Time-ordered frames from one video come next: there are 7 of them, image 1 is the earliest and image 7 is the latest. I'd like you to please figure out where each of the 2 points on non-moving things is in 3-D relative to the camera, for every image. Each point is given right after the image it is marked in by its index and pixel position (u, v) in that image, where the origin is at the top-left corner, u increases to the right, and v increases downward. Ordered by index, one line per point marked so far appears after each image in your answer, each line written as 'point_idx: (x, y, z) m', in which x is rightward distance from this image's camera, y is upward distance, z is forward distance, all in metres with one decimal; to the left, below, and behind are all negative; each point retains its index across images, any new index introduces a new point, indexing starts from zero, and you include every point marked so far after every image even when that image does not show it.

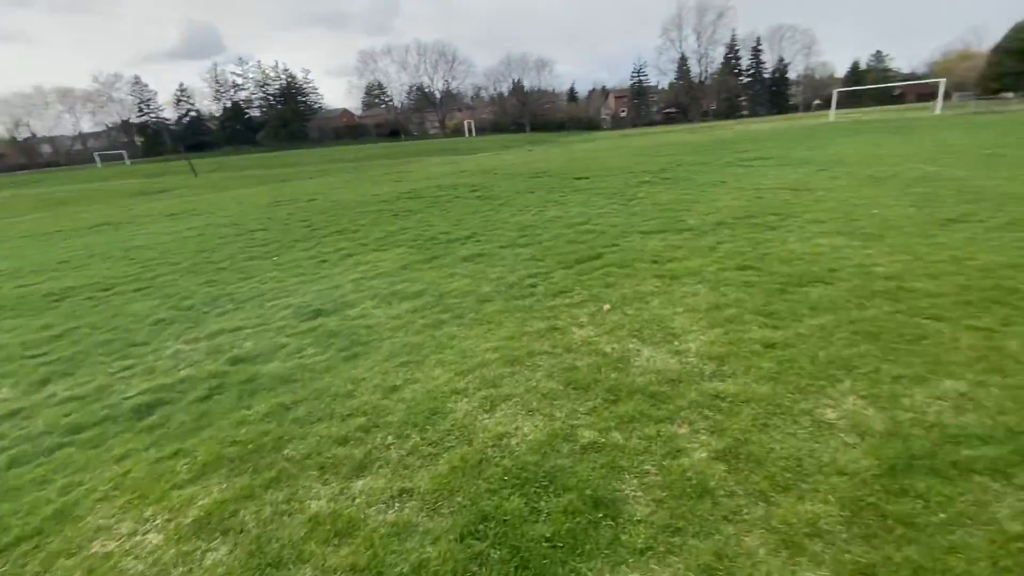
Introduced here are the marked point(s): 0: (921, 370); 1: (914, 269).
0: (+2.6, -0.5, +3.1) m
1: (+4.1, +0.2, +4.9) m
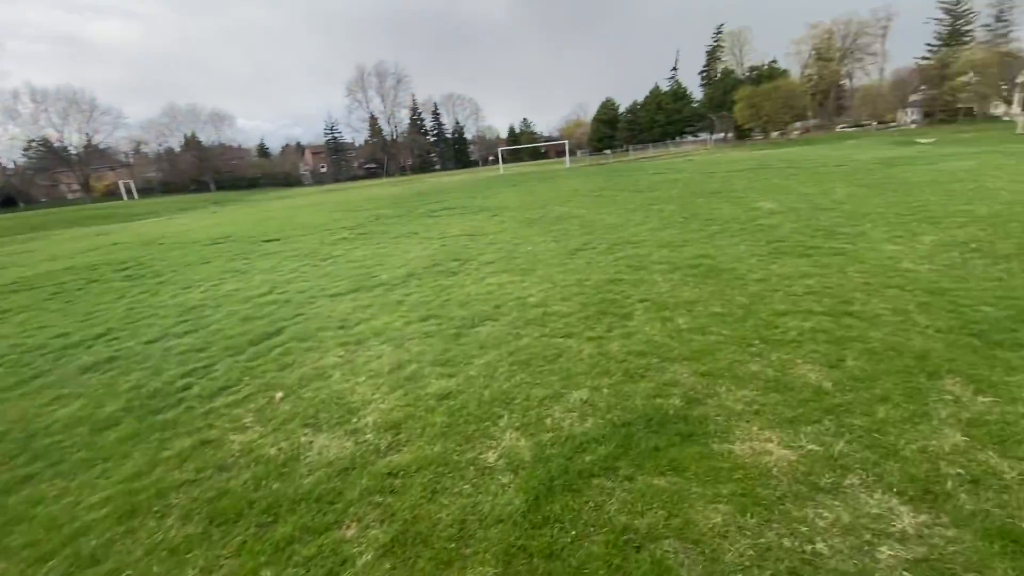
0: (+0.4, -0.7, +3.6) m
1: (+0.5, -0.1, +5.9) m
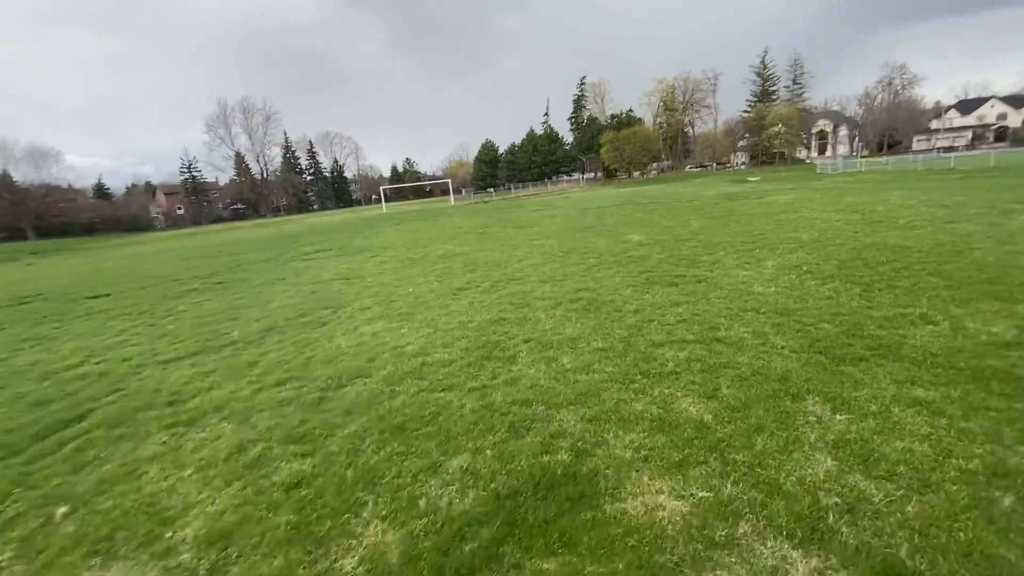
0: (-0.5, -1.1, +3.1) m
1: (-0.9, -0.6, +5.5) m
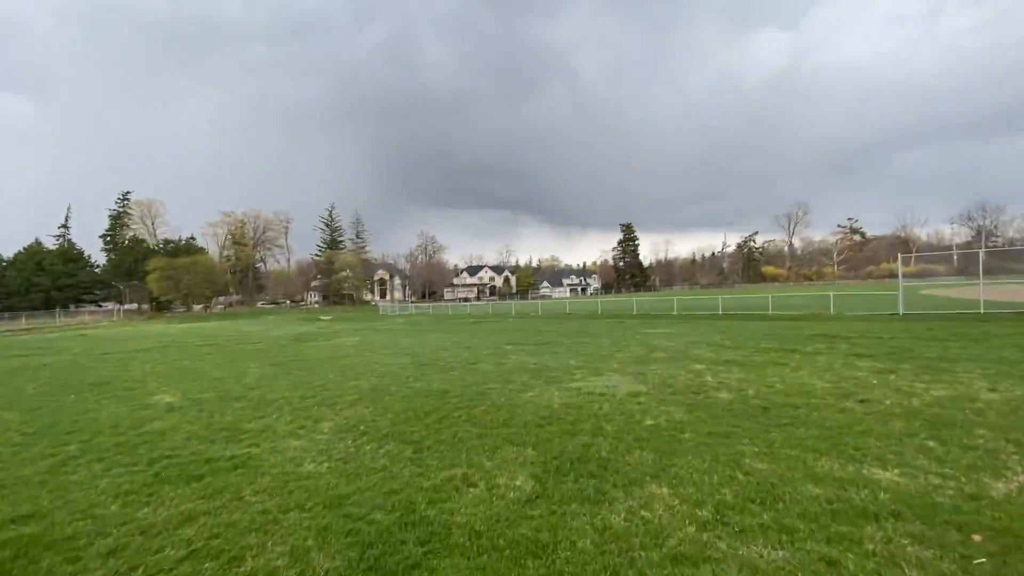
0: (-2.3, -1.9, +0.1) m
1: (-4.3, -2.0, +1.4) m
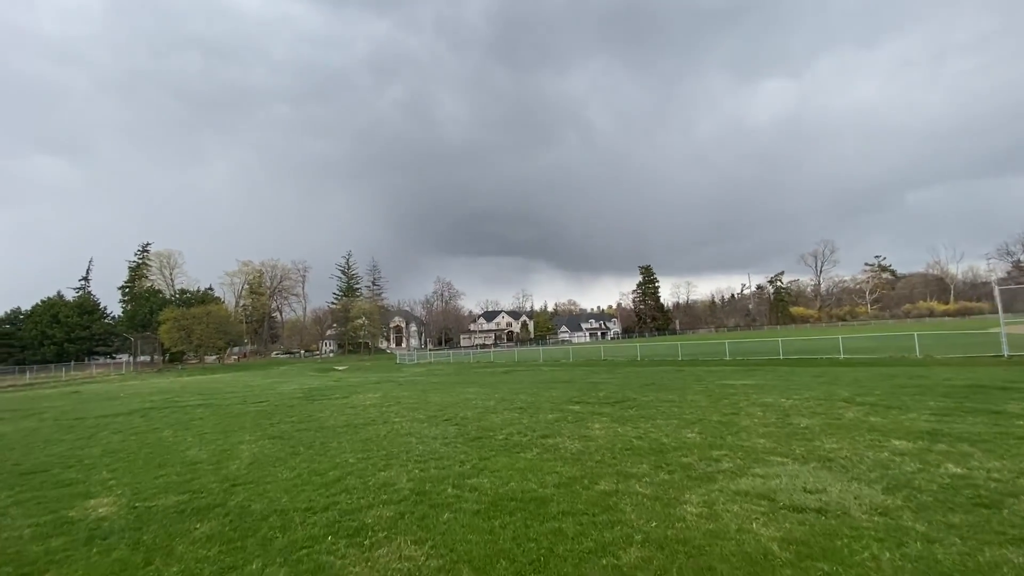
0: (-0.9, -1.6, -3.4) m
1: (-2.9, -1.8, -2.1) m
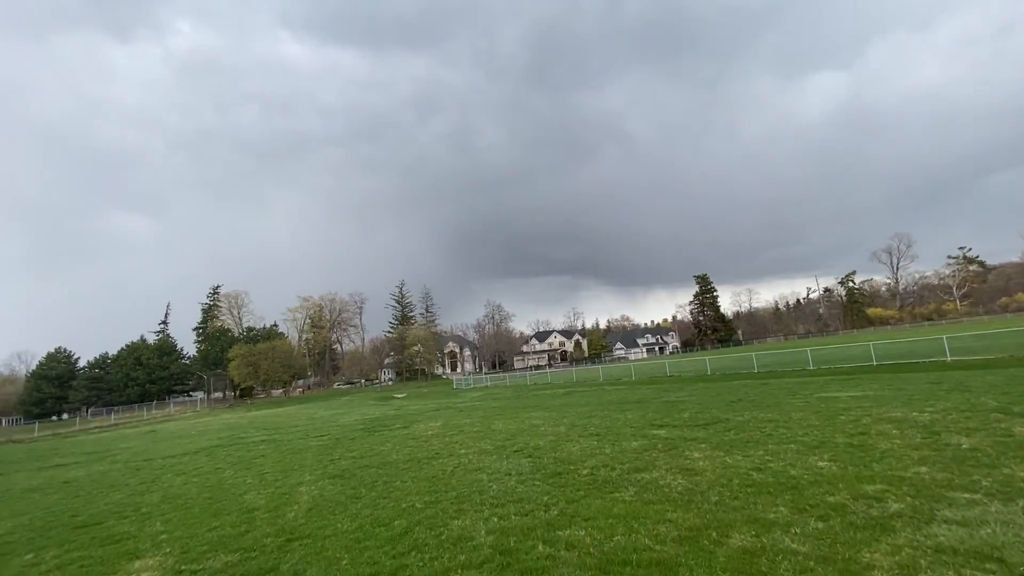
0: (-0.9, -1.3, -4.5) m
1: (-2.7, -1.7, -3.0) m
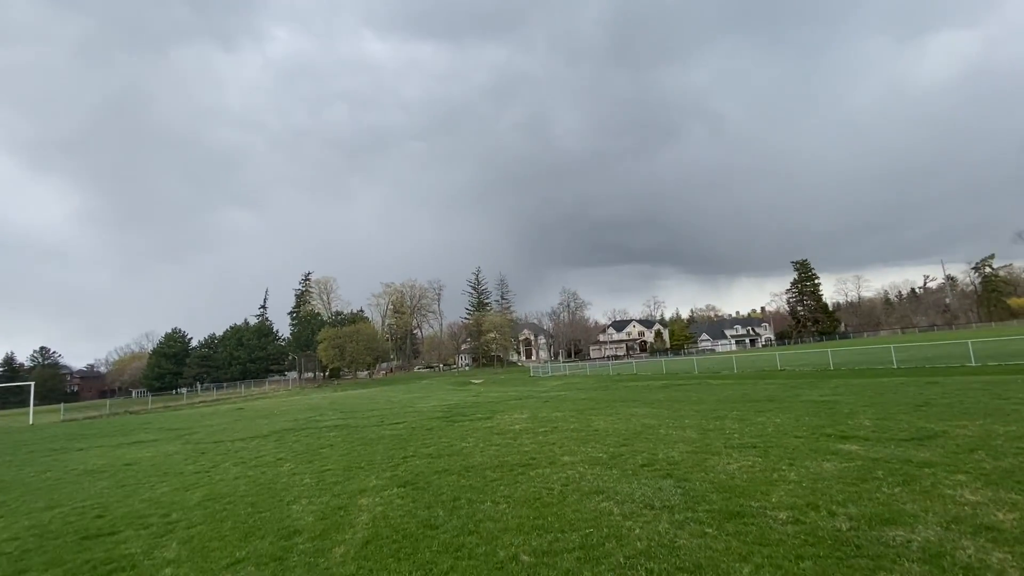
0: (-1.2, -0.8, -7.2) m
1: (-2.7, -1.3, -5.4) m
